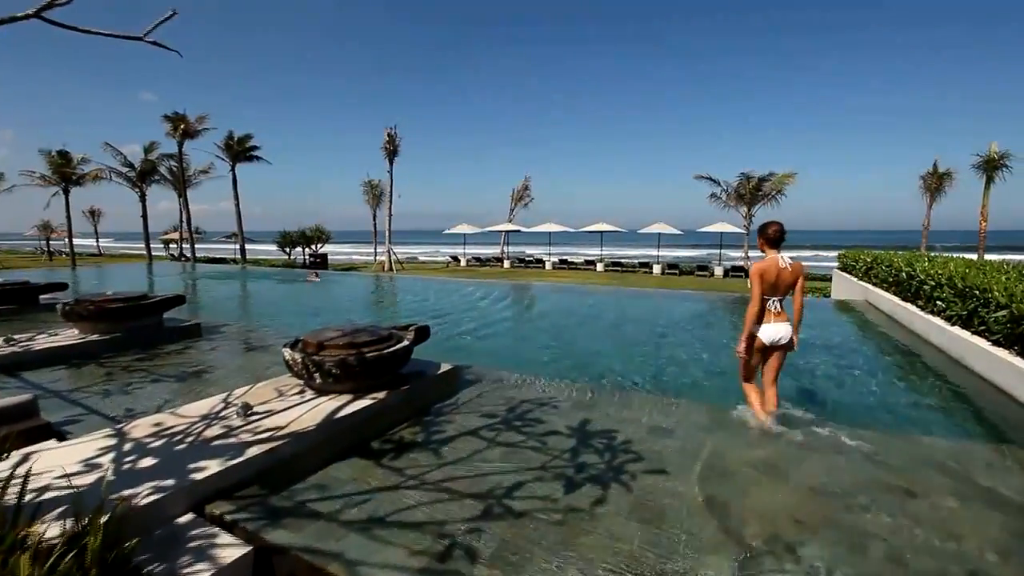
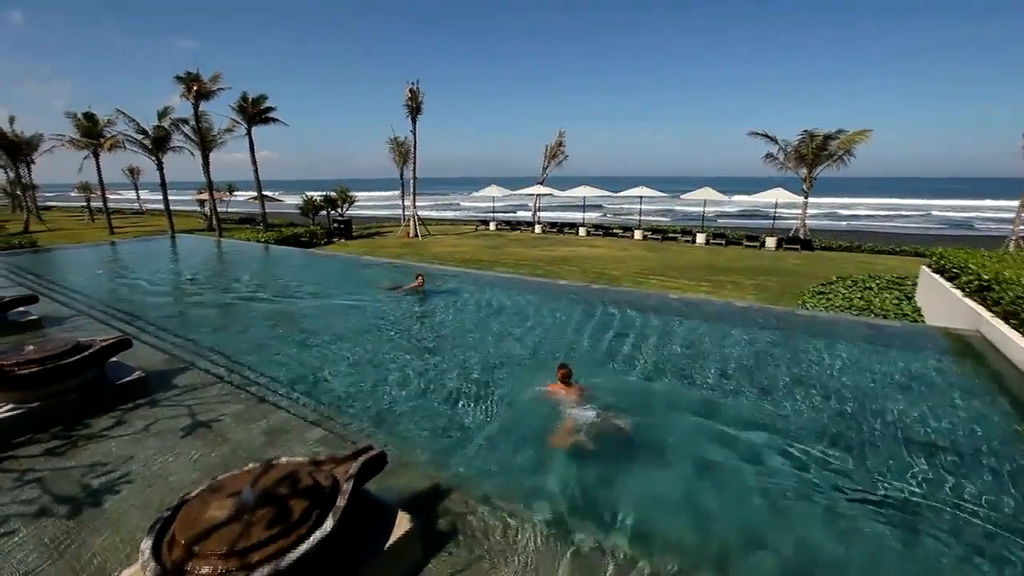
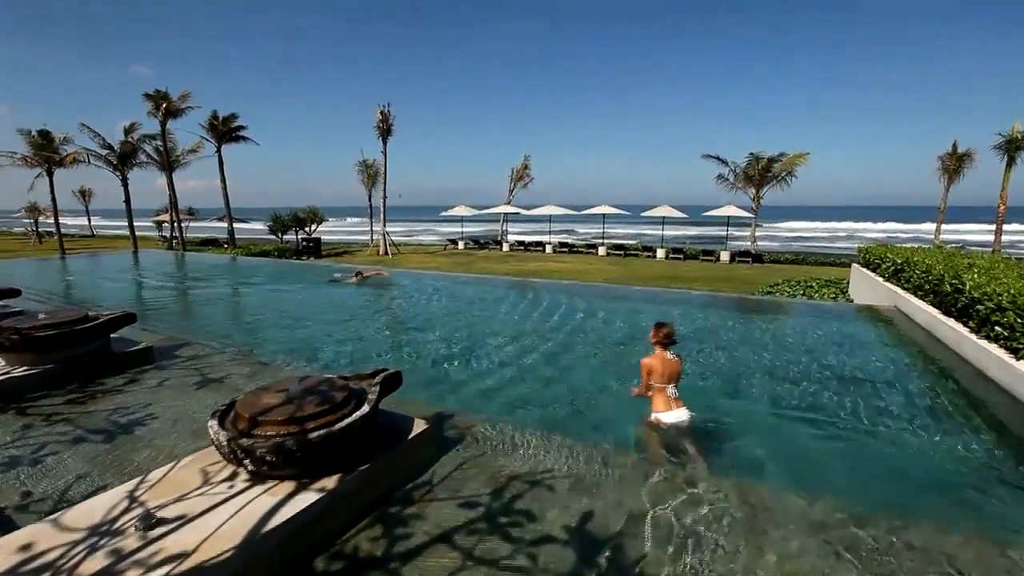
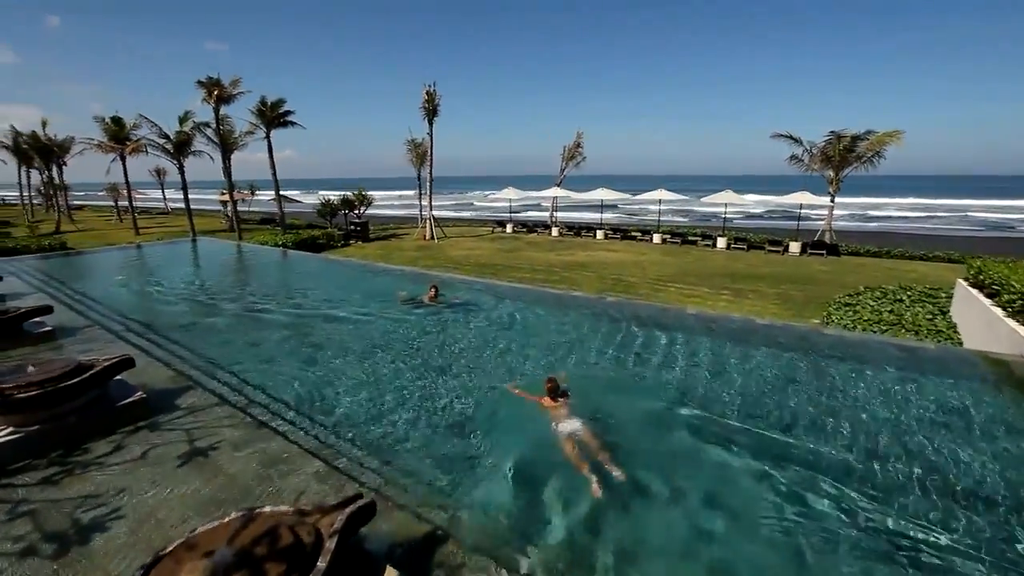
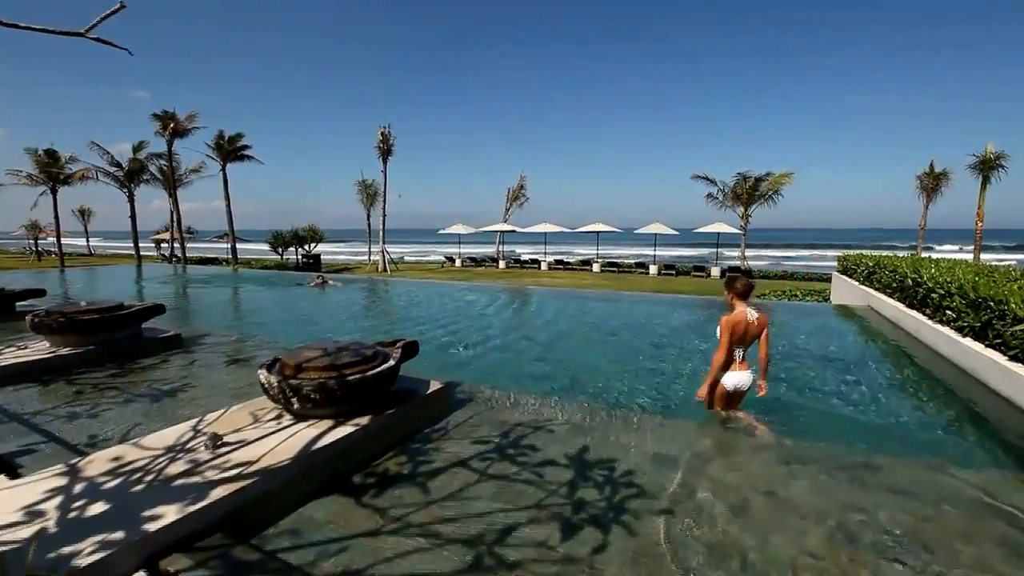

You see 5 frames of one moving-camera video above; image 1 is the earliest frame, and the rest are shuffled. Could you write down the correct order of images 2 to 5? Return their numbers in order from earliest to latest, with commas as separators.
5, 3, 2, 4
